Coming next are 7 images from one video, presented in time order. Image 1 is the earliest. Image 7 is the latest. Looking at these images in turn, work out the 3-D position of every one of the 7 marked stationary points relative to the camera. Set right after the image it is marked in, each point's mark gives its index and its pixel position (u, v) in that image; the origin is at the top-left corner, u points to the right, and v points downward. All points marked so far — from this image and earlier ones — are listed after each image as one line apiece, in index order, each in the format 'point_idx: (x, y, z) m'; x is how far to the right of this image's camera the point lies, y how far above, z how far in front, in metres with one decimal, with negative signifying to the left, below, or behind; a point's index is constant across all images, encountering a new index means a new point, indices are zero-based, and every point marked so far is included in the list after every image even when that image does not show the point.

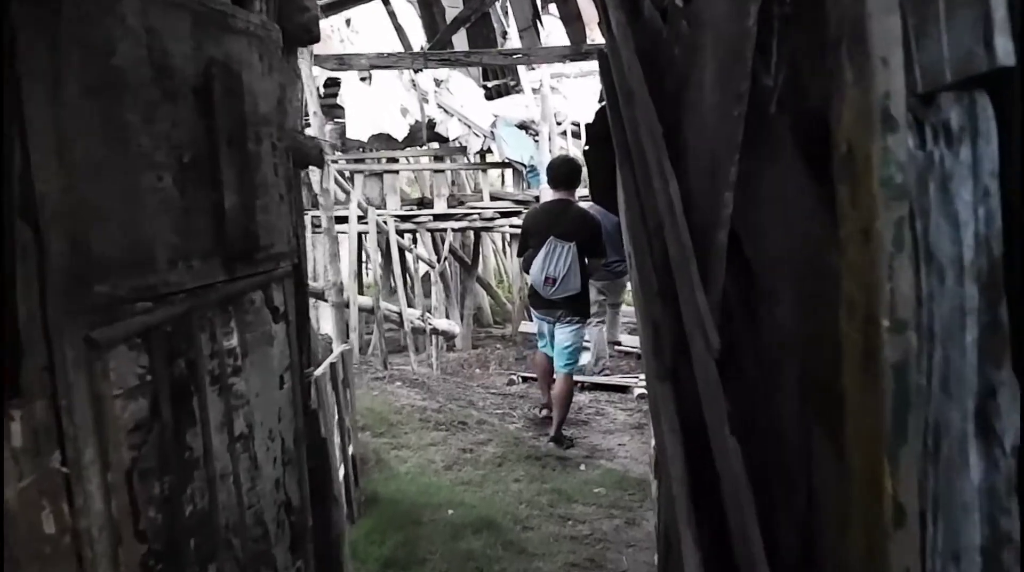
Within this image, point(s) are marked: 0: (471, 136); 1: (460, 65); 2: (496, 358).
0: (-0.7, +2.9, +10.6) m
1: (-0.5, +2.2, +5.7) m
2: (-0.3, -1.4, +10.7) m
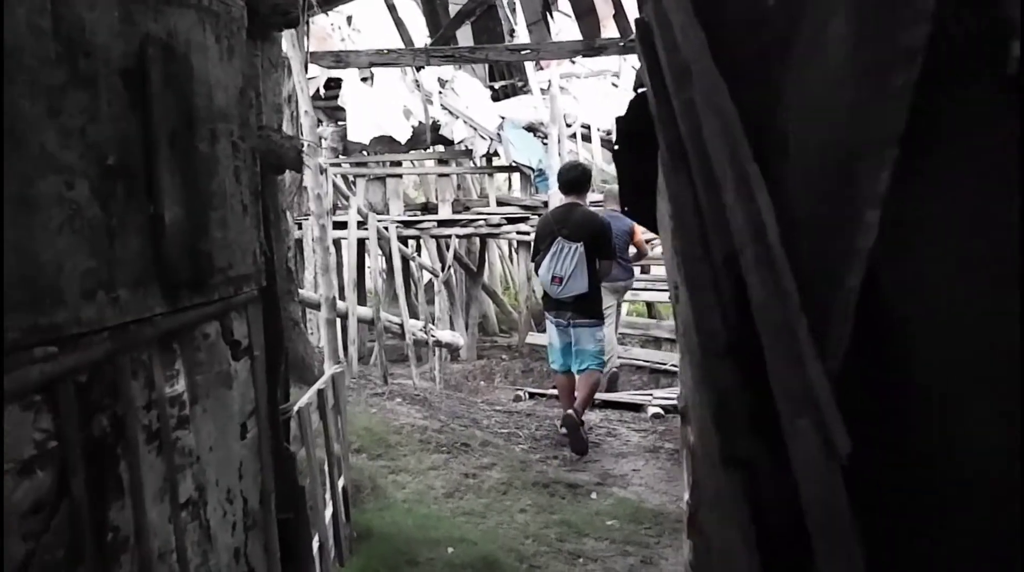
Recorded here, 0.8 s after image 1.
0: (-0.6, +2.7, +10.4) m
1: (-0.4, +2.1, +5.4) m
2: (-0.2, -1.6, +10.4) m
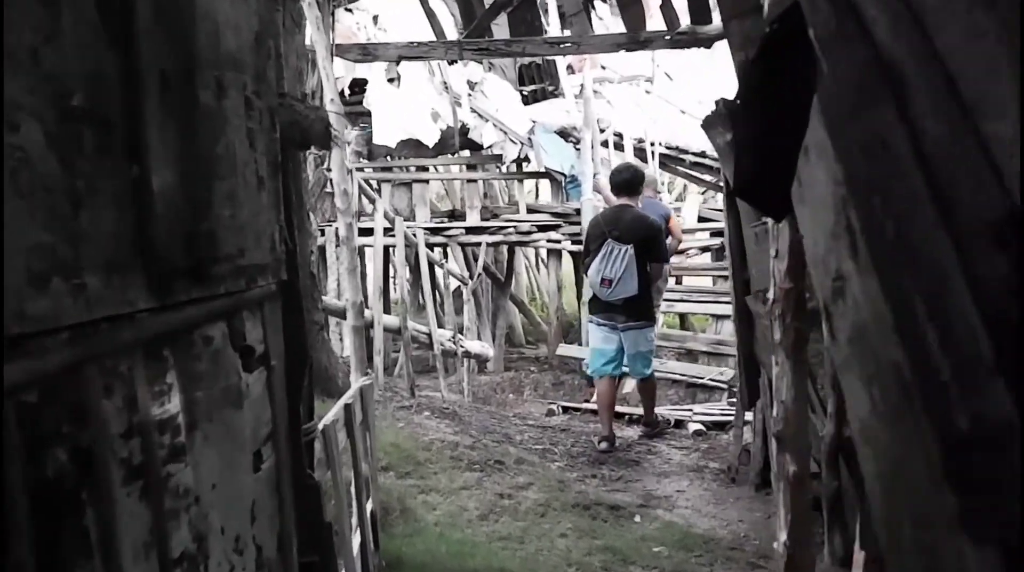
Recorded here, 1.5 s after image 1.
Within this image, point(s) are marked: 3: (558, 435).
0: (-0.1, +2.6, +10.1) m
1: (-0.1, +2.1, +5.1) m
2: (+0.3, -1.7, +10.0) m
3: (+0.5, -1.6, +6.4) m
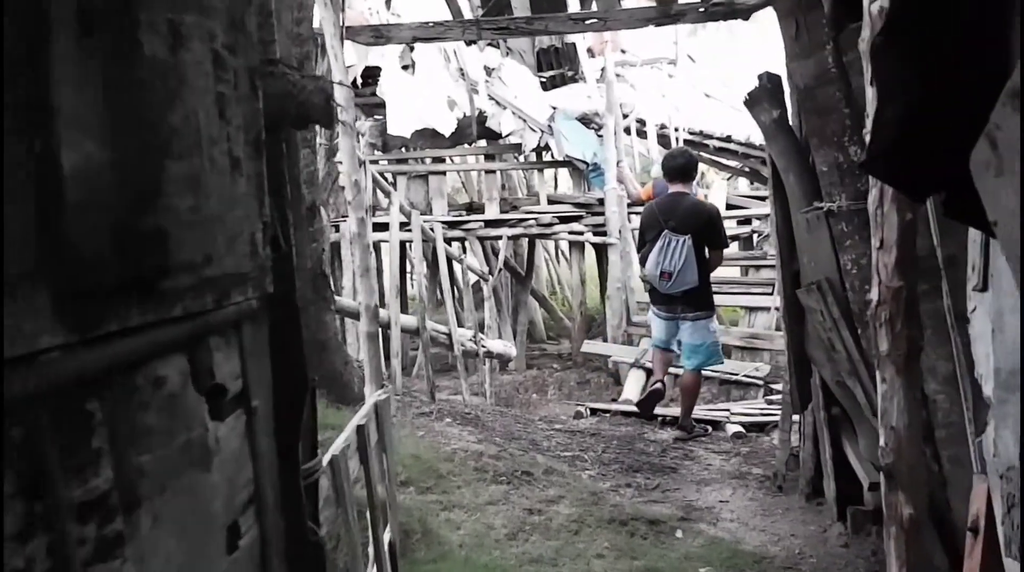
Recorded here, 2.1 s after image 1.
0: (+0.2, +2.6, +9.7) m
1: (+0.1, +2.1, +4.8) m
2: (+0.7, -1.6, +9.7) m
3: (+0.8, -1.6, +6.1) m
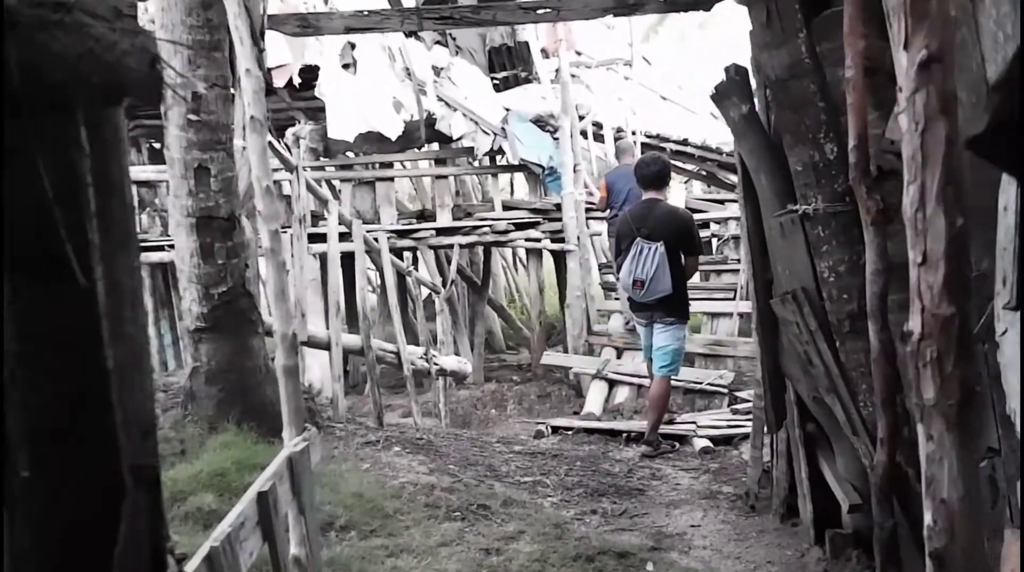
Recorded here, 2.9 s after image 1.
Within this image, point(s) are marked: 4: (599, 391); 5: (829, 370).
0: (-0.6, +2.5, +9.3) m
1: (-0.4, +2.0, +4.3) m
2: (0.0, -1.8, +9.3) m
3: (+0.3, -1.7, +5.7) m
4: (+1.2, -1.5, +8.0) m
5: (+1.9, -0.5, +3.4) m
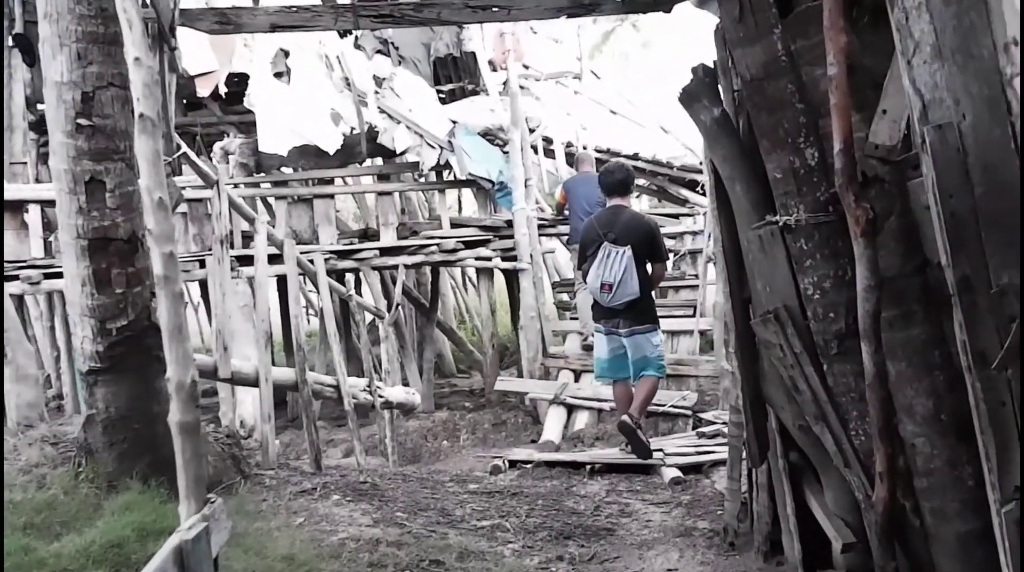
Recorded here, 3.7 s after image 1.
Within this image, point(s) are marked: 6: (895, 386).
0: (-1.4, +2.1, +8.8) m
1: (-0.7, +1.8, +3.9) m
2: (-0.7, -2.1, +8.7) m
3: (-0.1, -1.9, +5.1) m
4: (+0.6, -1.7, +7.5) m
5: (+1.6, -0.6, +3.1) m
6: (+1.9, -0.5, +2.8) m
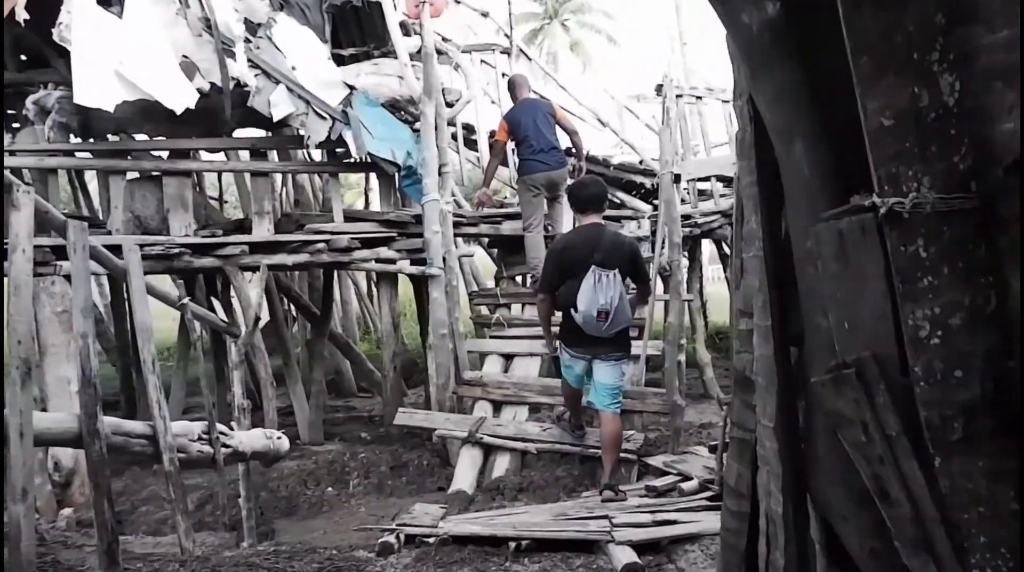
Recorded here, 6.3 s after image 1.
0: (-2.5, +2.0, +7.1) m
1: (-1.1, +1.8, +2.3) m
2: (-1.9, -2.2, +7.0) m
3: (-0.7, -2.0, +3.6) m
4: (-0.4, -1.9, +6.0) m
5: (+1.3, -0.7, +1.8) m
6: (+1.6, -0.6, +1.6) m
